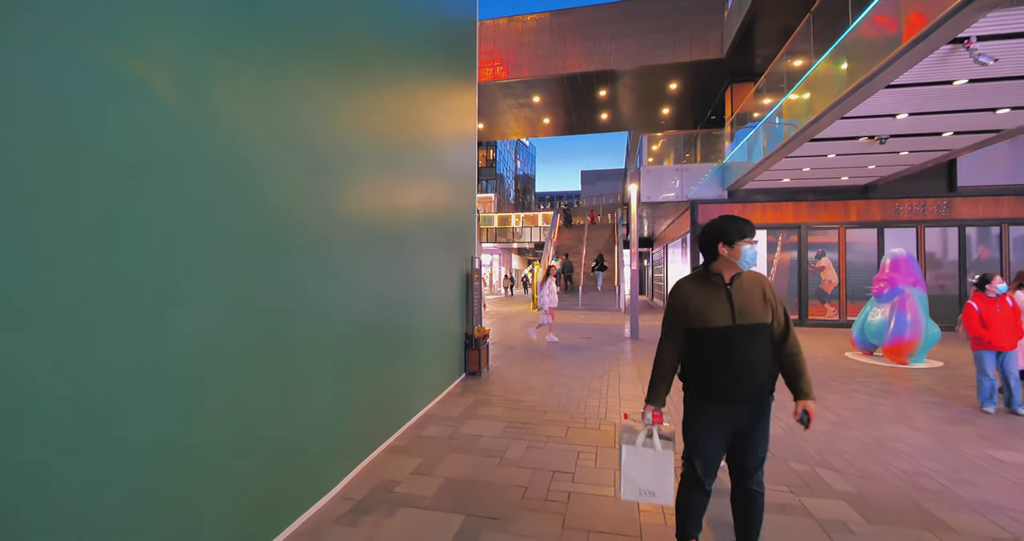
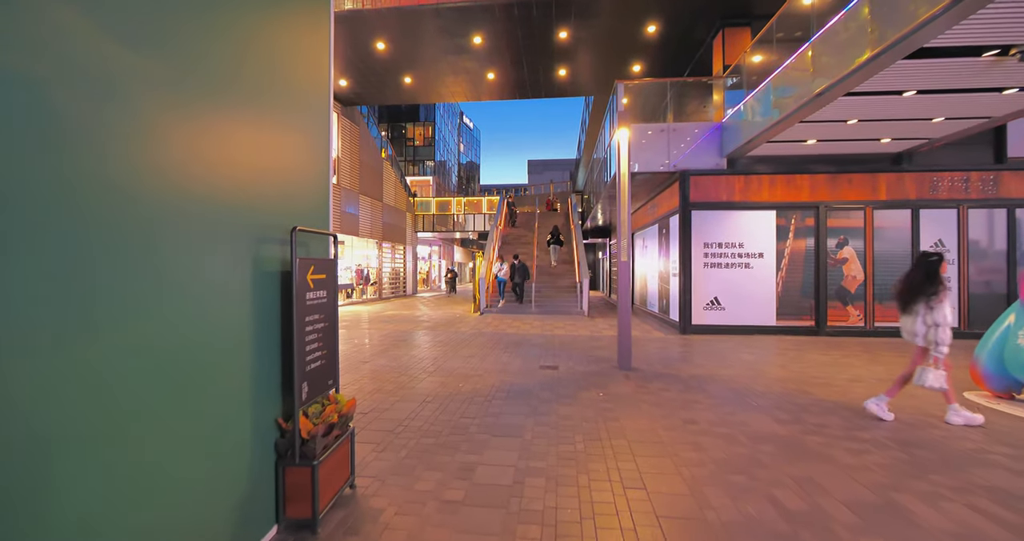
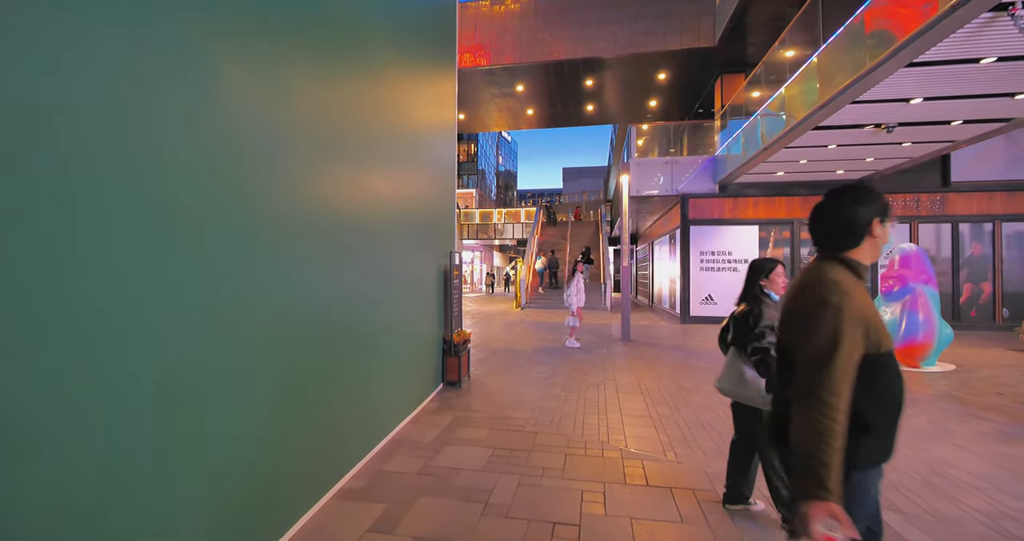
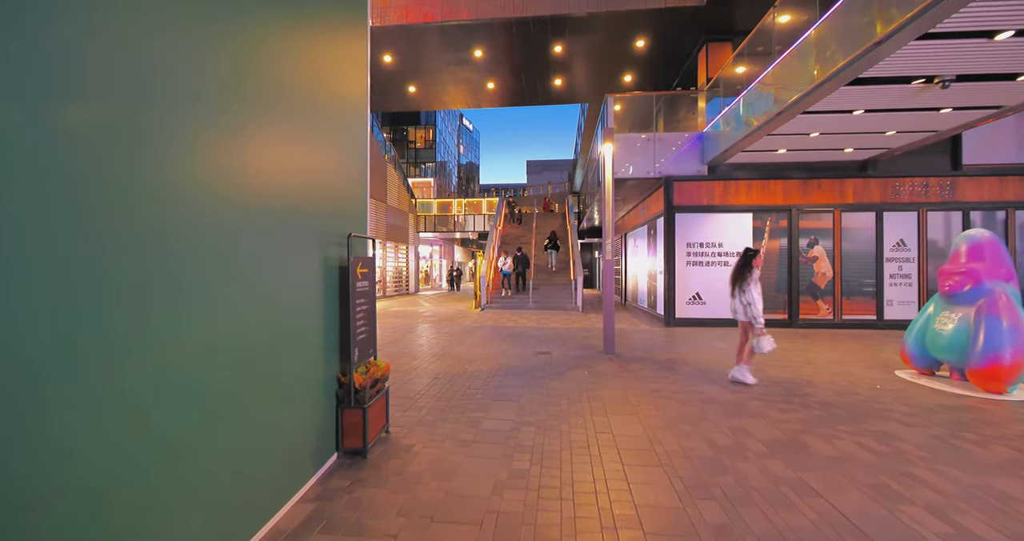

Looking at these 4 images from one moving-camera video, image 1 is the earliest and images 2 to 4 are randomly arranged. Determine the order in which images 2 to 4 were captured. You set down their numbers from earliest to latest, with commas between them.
3, 4, 2
